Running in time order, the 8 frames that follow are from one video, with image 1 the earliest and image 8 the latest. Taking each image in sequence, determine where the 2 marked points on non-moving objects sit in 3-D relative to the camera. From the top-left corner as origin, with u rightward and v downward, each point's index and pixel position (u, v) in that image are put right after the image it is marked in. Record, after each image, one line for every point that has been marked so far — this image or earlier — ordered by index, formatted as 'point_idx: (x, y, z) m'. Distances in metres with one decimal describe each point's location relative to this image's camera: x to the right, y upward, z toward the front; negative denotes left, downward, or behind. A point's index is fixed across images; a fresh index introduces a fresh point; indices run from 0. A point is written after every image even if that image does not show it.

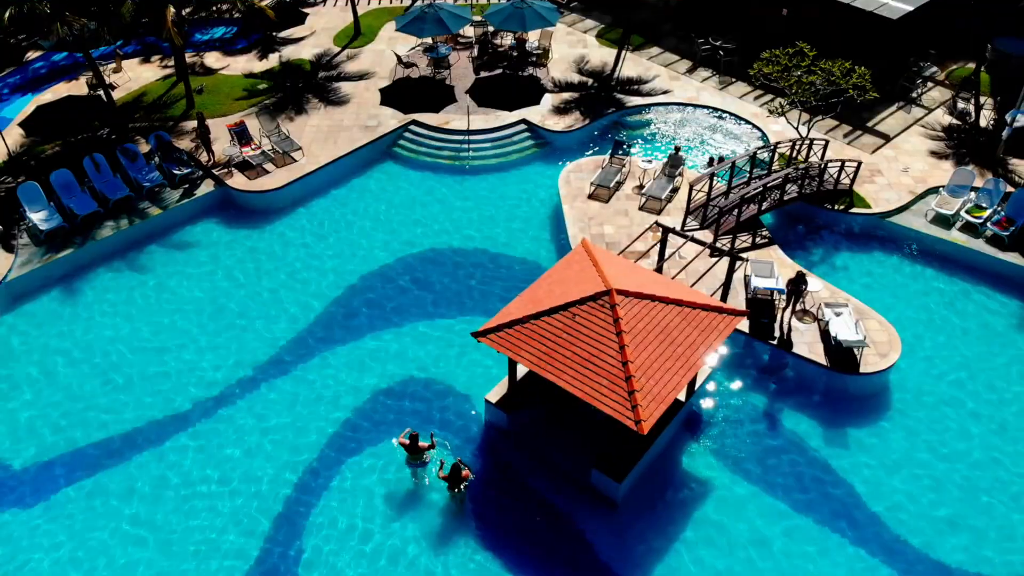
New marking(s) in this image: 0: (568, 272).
0: (+1.5, +0.3, +15.9) m
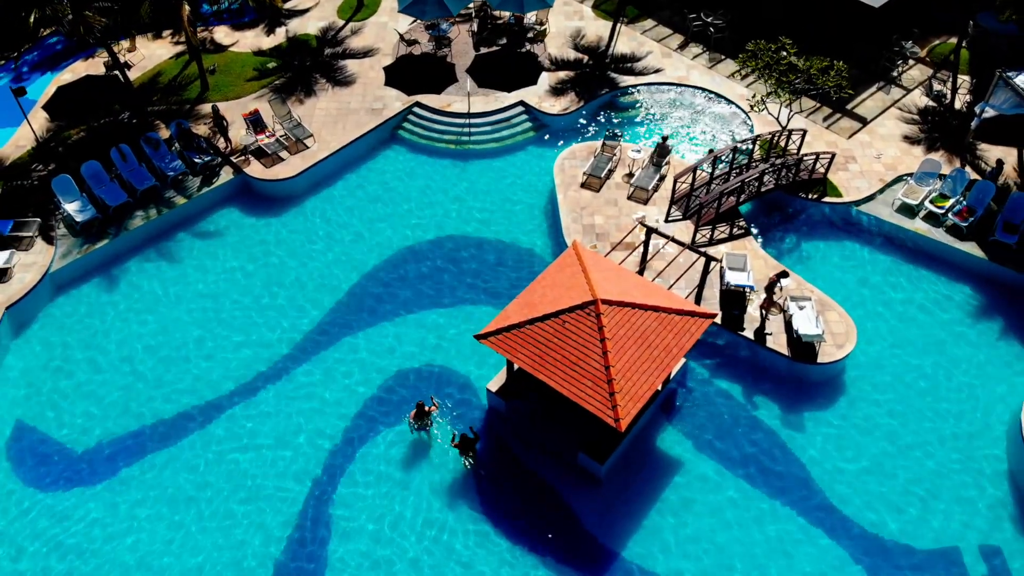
0: (+1.3, +0.3, +17.7) m
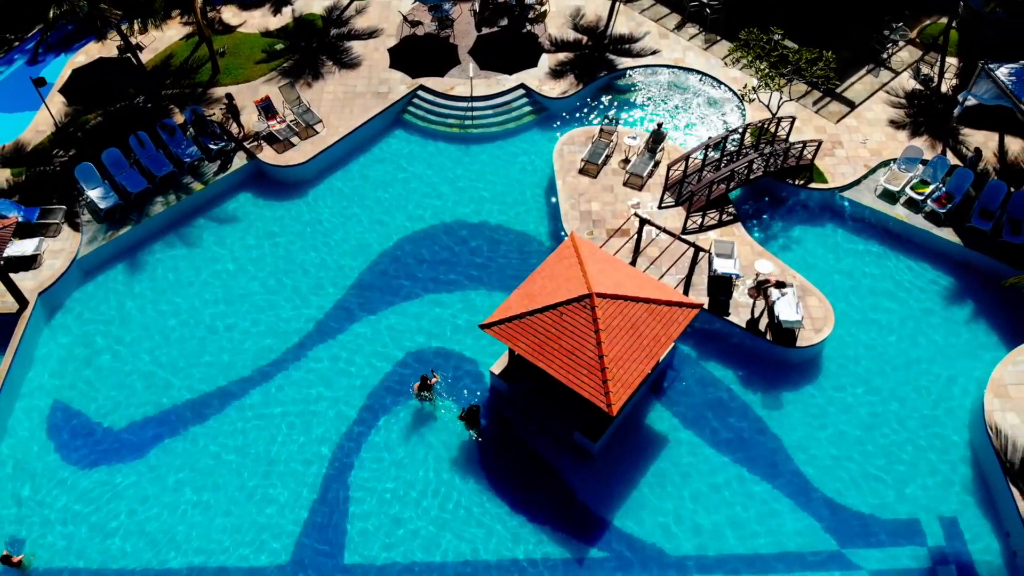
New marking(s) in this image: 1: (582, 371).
0: (+1.3, +0.5, +18.9) m
1: (+1.8, -2.0, +17.1) m
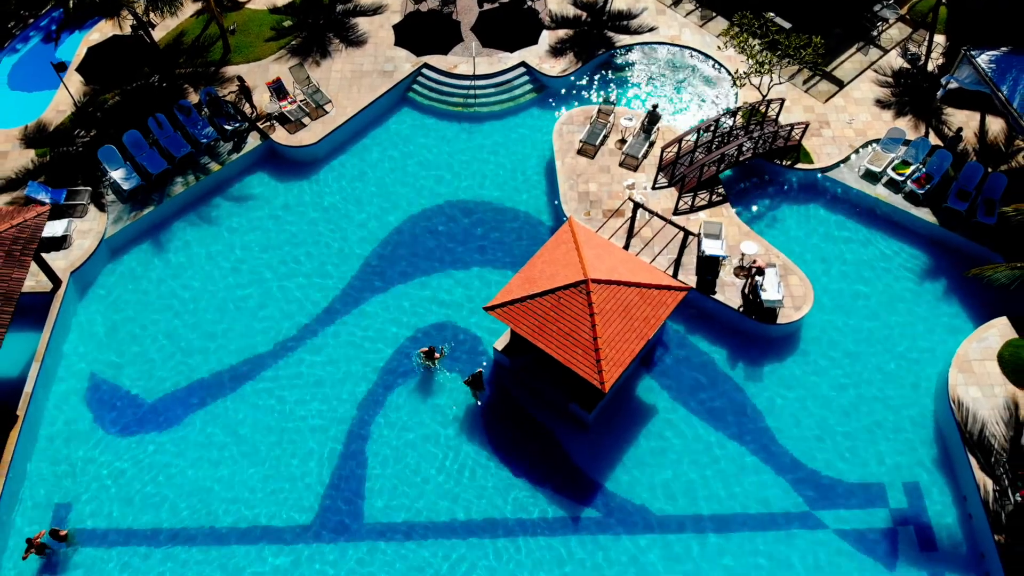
0: (+1.2, +1.0, +20.1) m
1: (+1.7, -1.7, +18.6) m
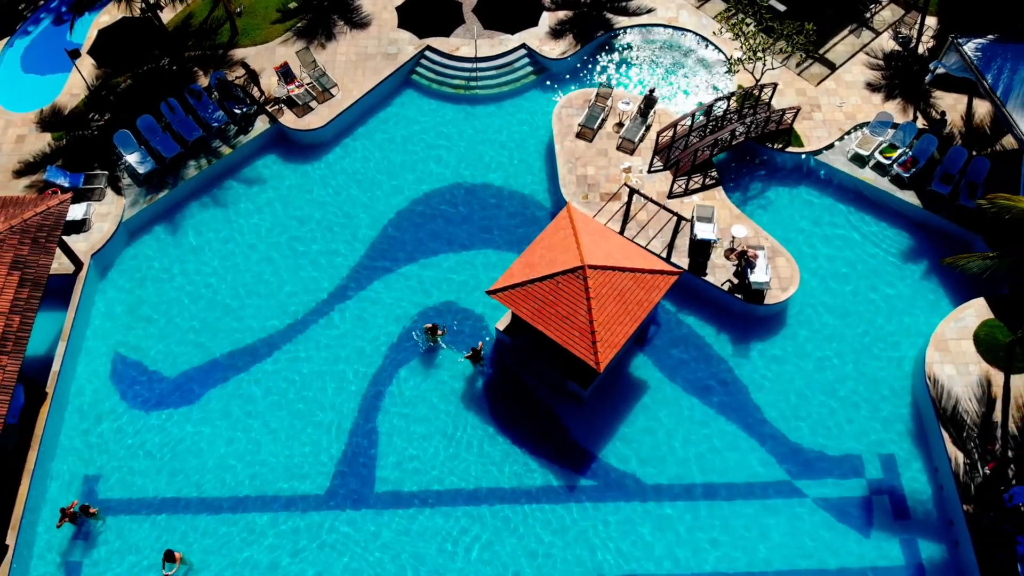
0: (+1.2, +1.4, +21.1) m
1: (+1.7, -1.3, +19.6) m
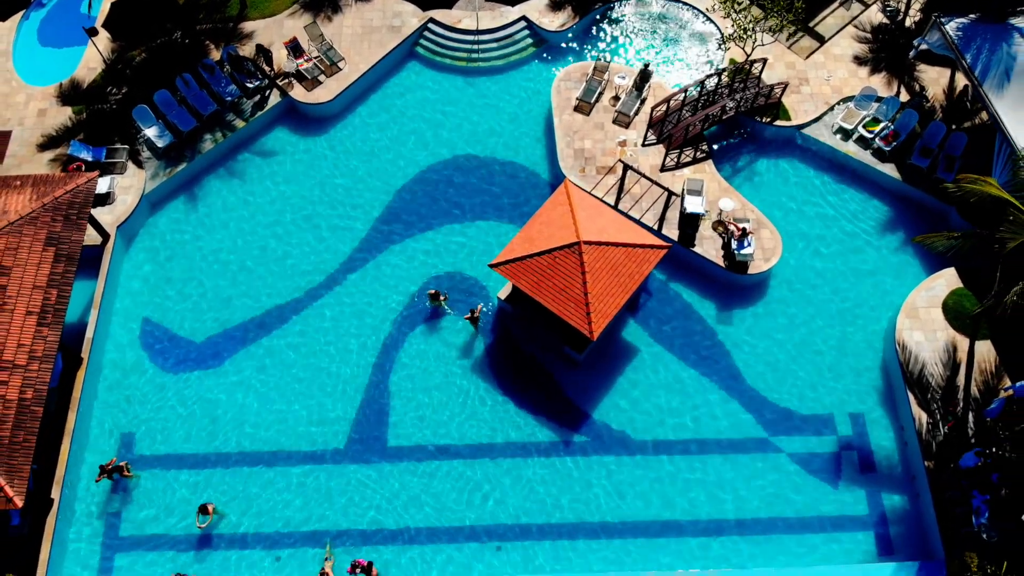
0: (+1.2, +2.3, +22.3) m
1: (+1.6, -0.5, +21.1) m
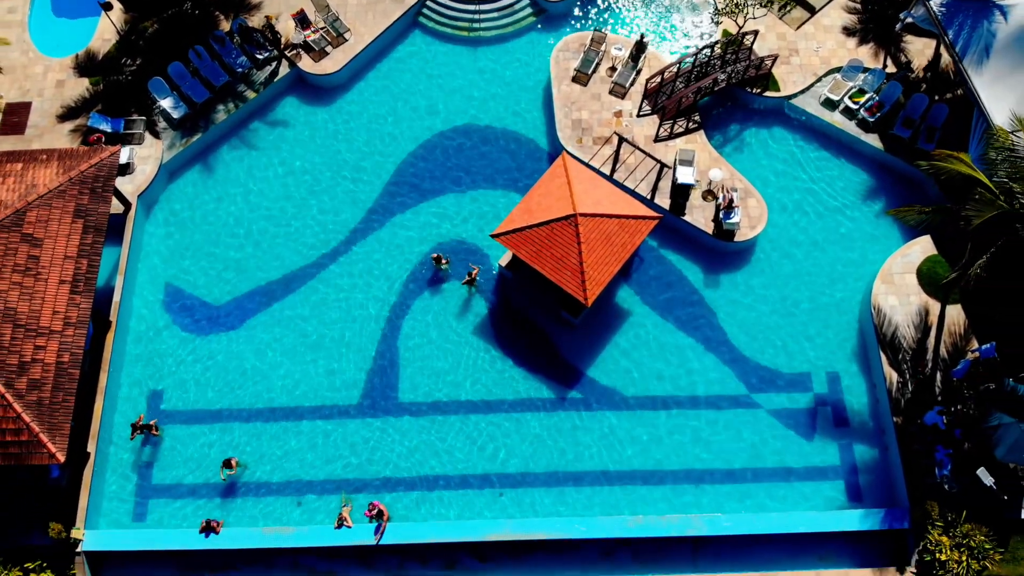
0: (+1.1, +3.3, +23.5) m
1: (+1.6, +0.5, +22.4) m
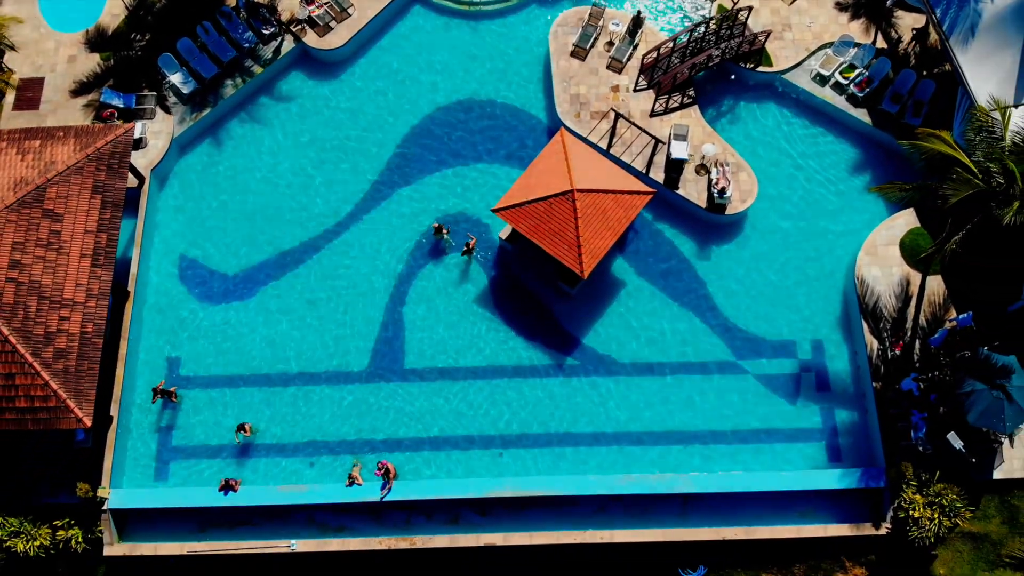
0: (+1.1, +4.3, +24.3) m
1: (+1.5, +1.4, +23.4) m
